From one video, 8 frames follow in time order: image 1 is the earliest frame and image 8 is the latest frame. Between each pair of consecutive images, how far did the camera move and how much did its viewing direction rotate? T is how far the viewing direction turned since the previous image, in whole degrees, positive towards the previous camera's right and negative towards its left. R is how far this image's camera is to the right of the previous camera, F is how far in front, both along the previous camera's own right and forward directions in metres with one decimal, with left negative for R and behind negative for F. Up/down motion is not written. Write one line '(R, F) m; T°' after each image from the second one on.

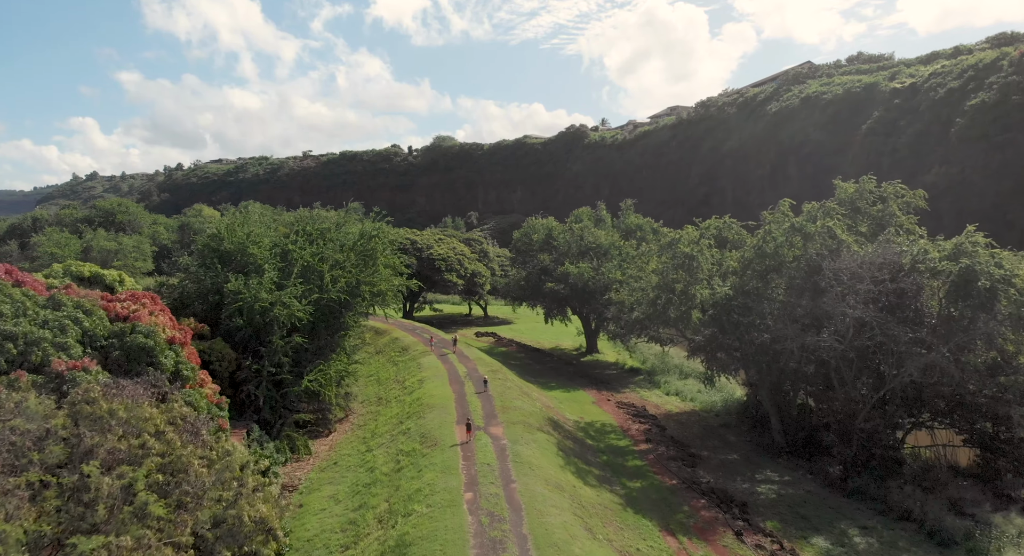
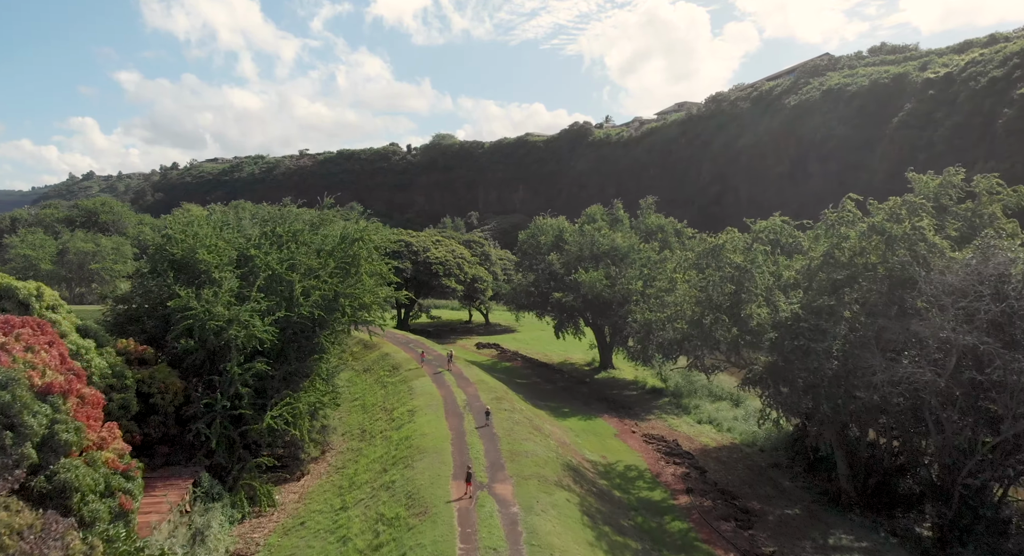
(-0.3, +5.3) m; 0°
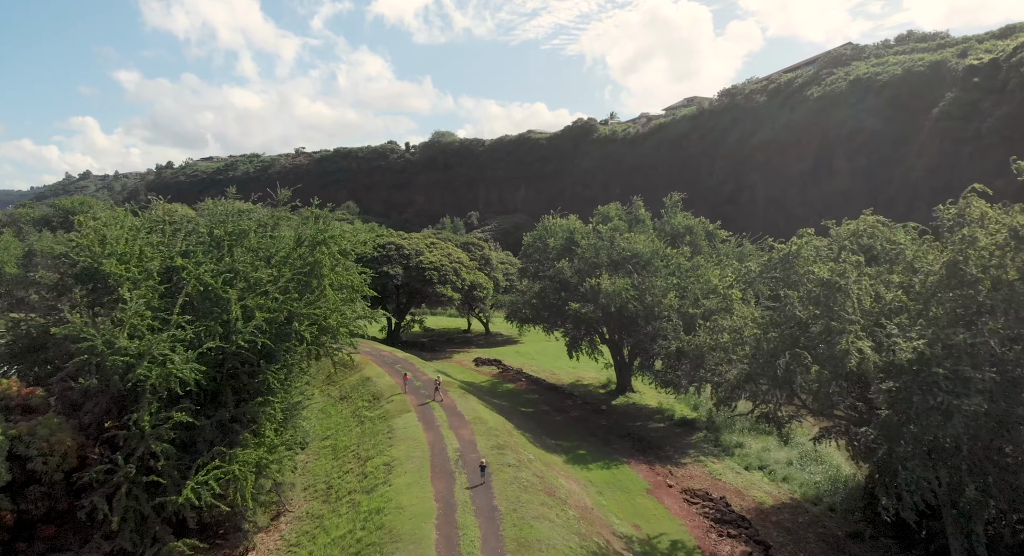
(-0.2, +6.1) m; 0°
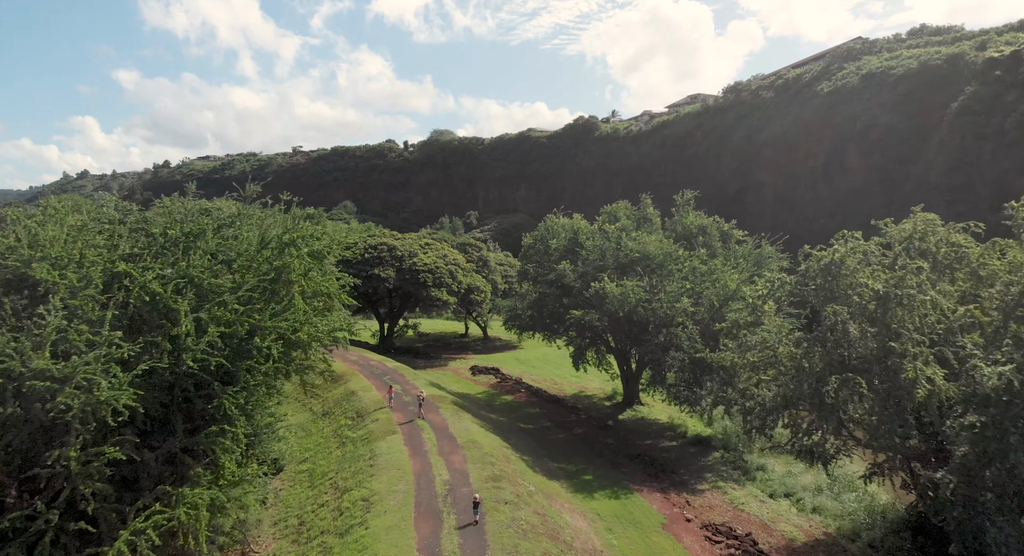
(+0.1, +2.8) m; 0°
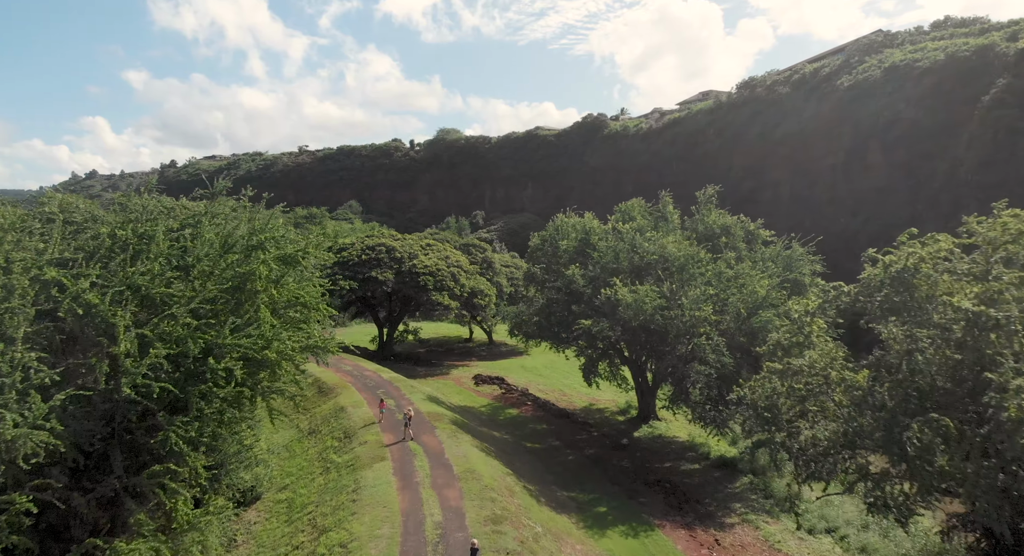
(+0.1, +2.8) m; -1°
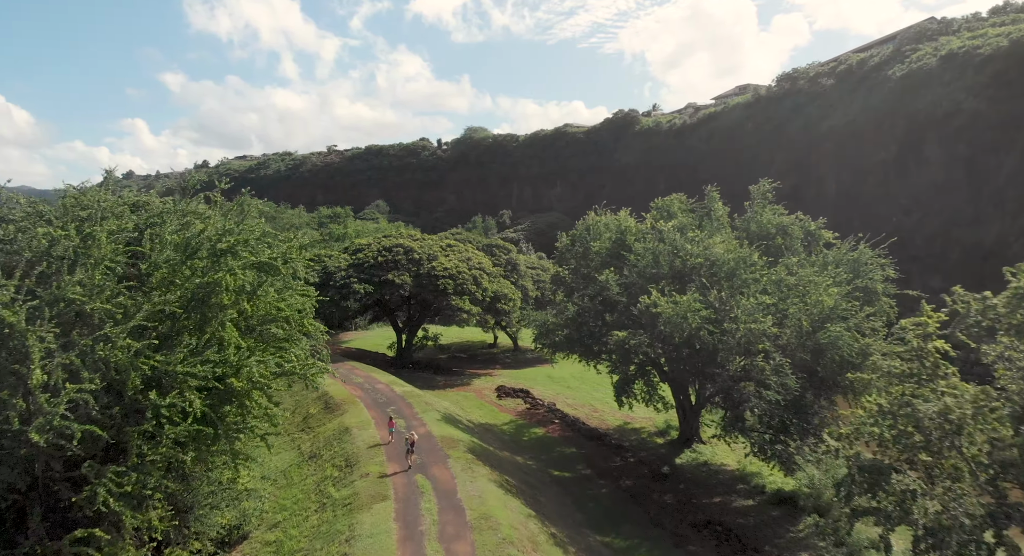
(+0.1, +3.3) m; -2°
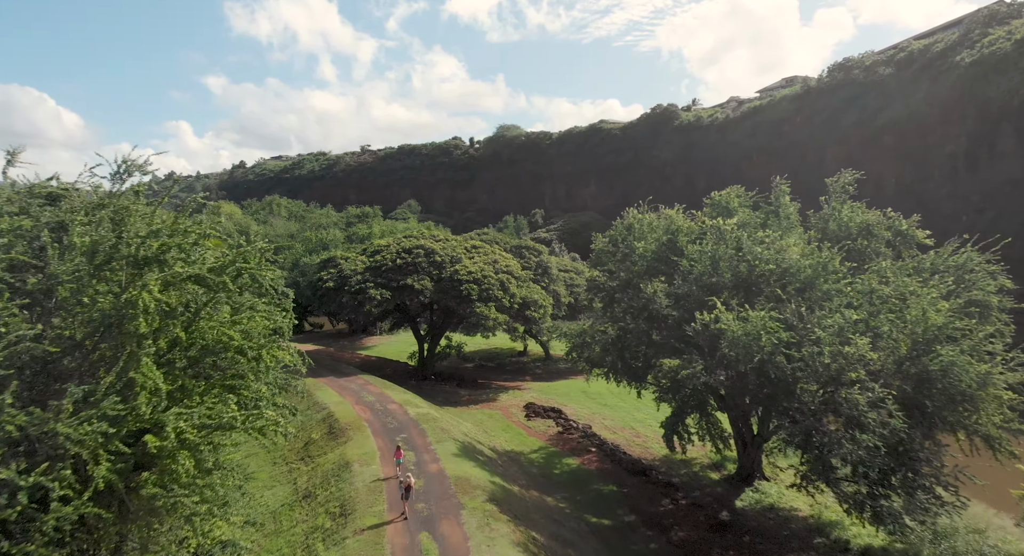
(+0.1, +3.9) m; -3°
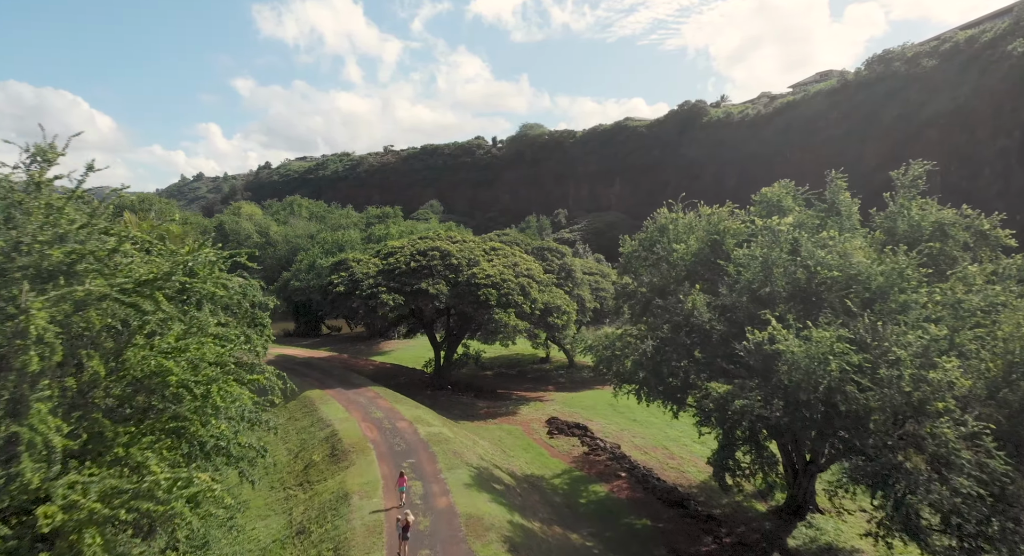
(+0.1, +2.6) m; -2°
